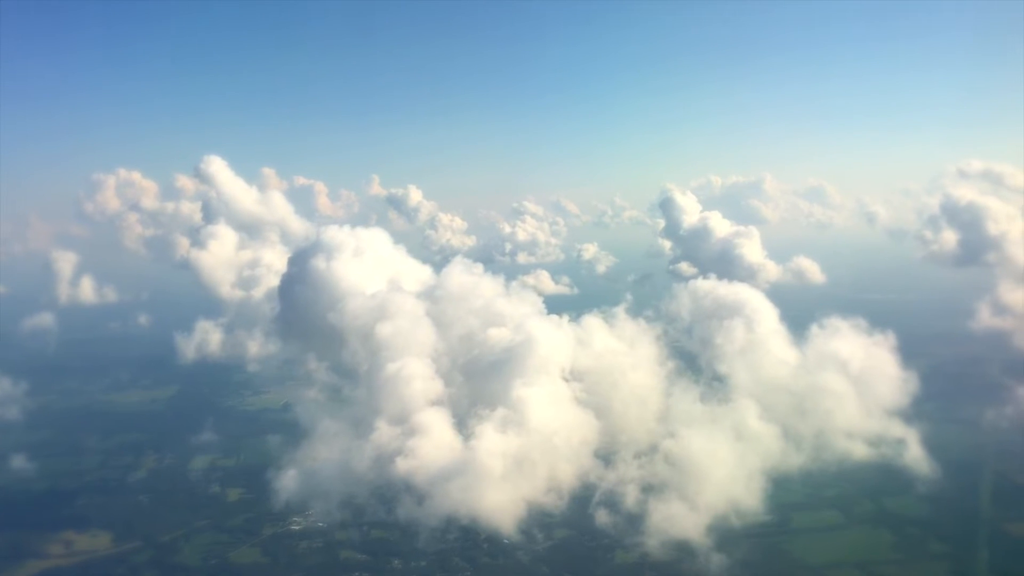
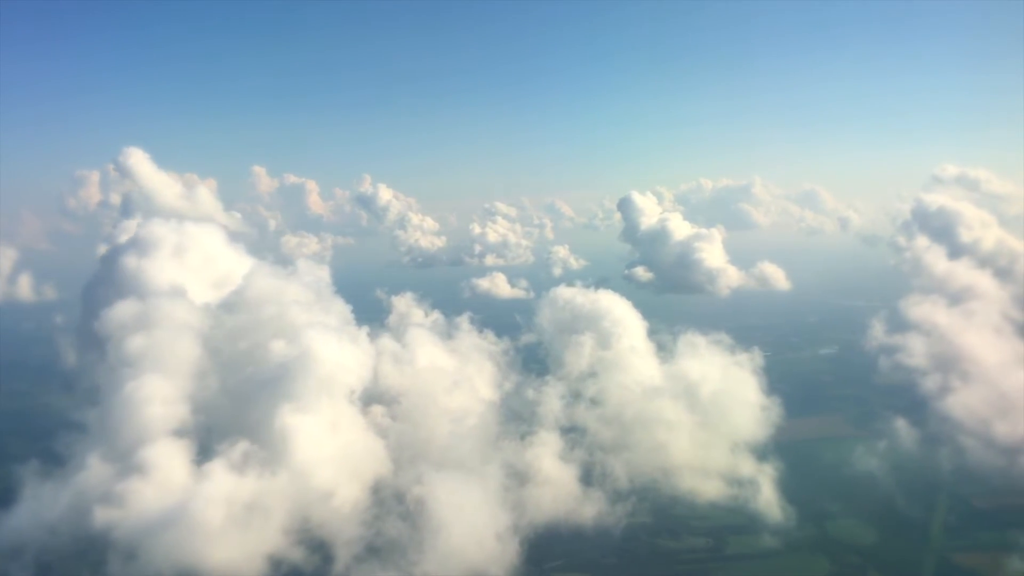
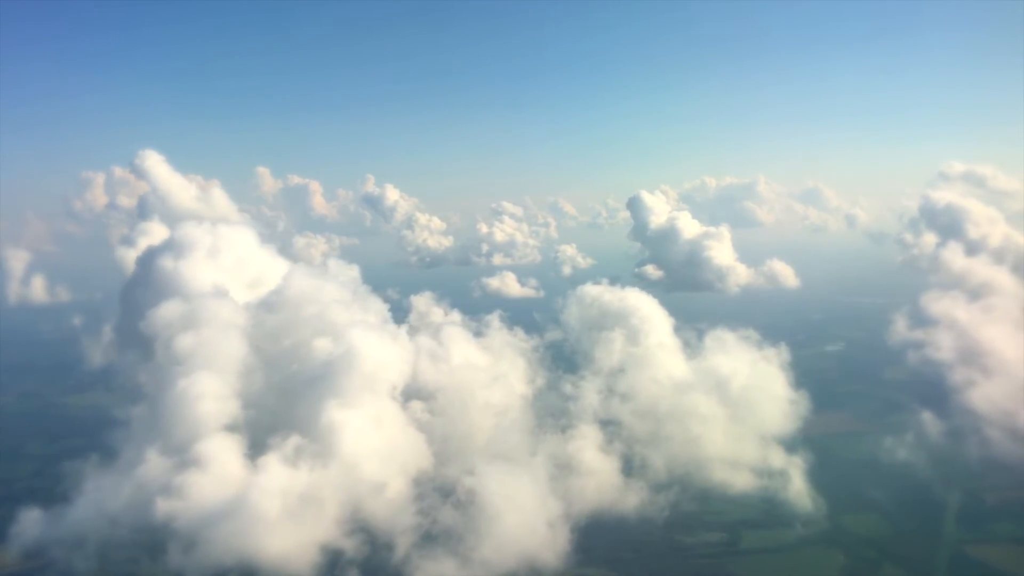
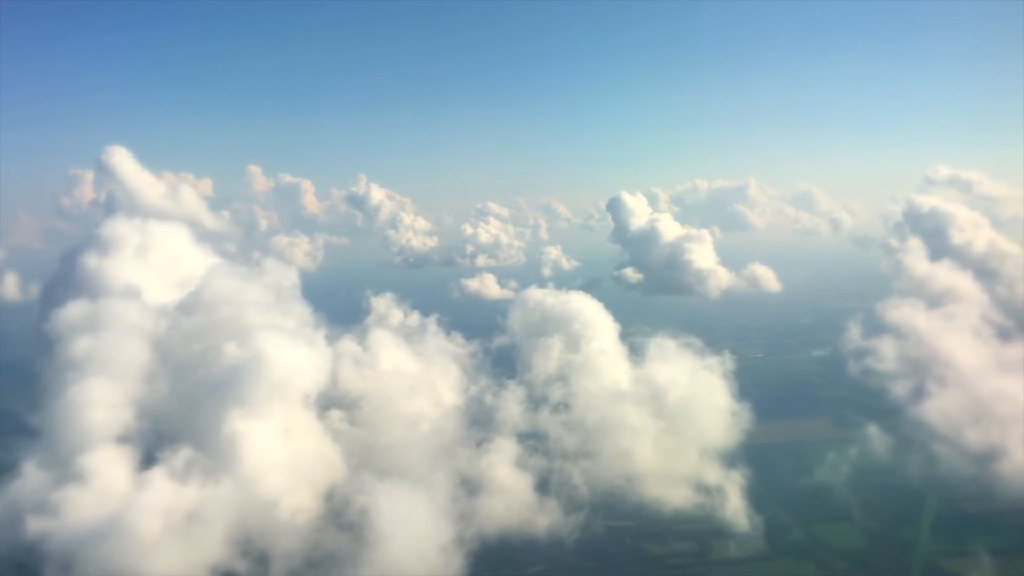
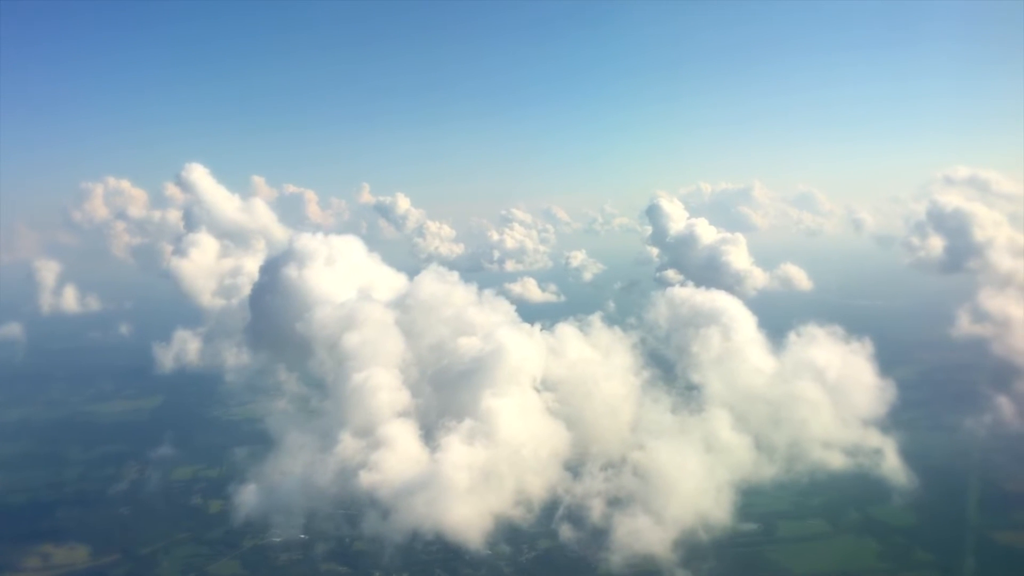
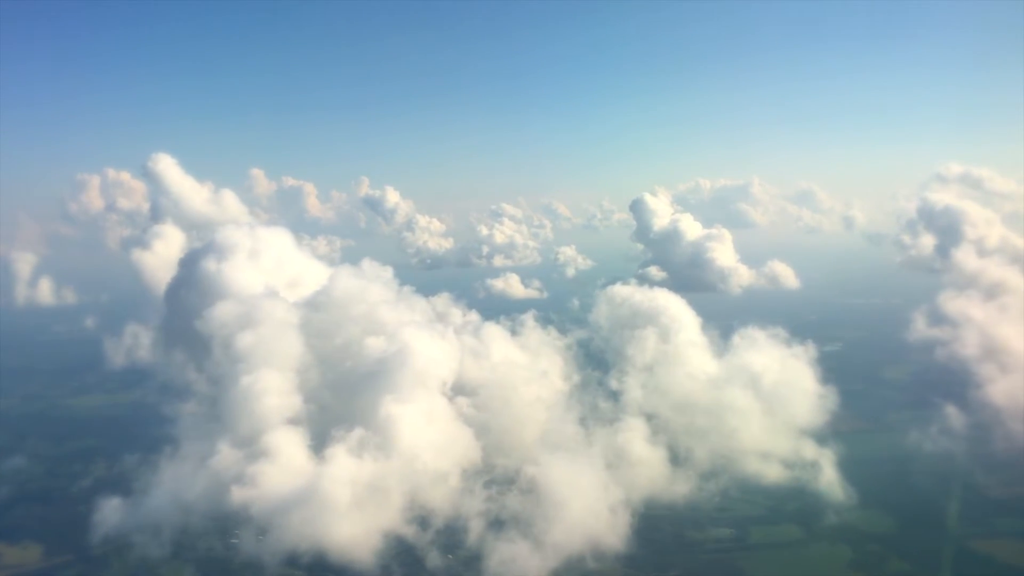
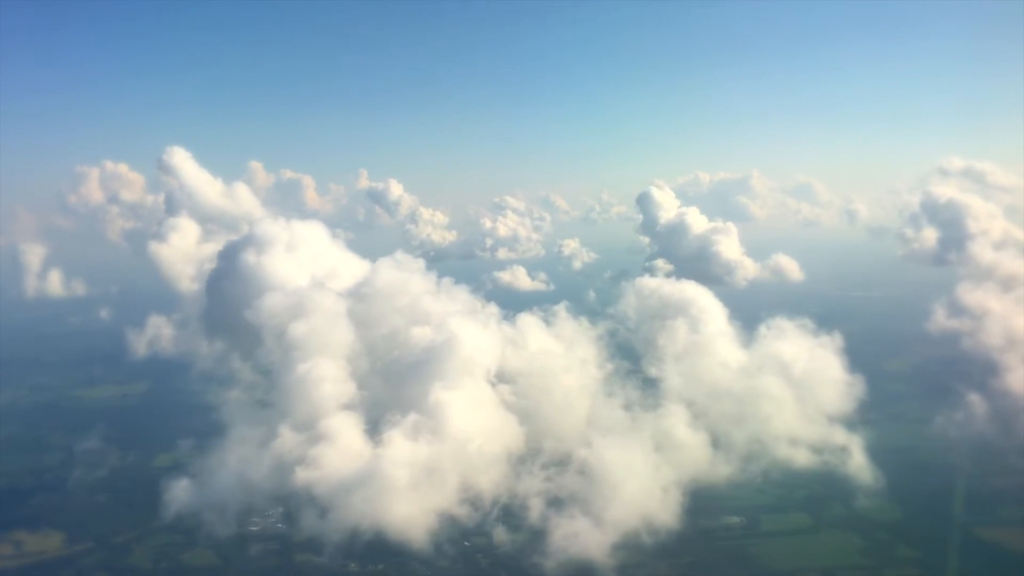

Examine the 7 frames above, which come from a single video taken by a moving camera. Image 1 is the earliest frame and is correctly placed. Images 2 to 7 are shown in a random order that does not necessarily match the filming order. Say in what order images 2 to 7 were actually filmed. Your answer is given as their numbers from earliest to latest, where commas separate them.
5, 7, 6, 3, 2, 4
